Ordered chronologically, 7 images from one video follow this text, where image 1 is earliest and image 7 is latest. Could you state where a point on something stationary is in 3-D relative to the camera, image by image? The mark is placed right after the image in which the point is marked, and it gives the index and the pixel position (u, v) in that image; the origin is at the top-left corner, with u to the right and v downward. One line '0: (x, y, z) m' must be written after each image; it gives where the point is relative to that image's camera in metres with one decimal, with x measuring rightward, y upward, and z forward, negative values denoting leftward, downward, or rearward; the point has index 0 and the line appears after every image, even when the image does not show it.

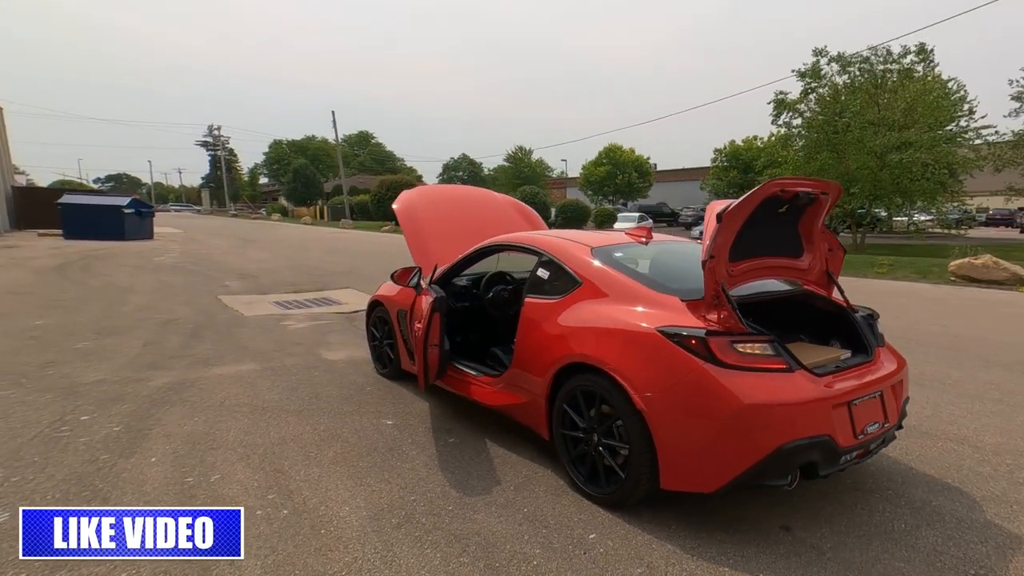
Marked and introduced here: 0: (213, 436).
0: (-2.0, -1.0, +3.8) m
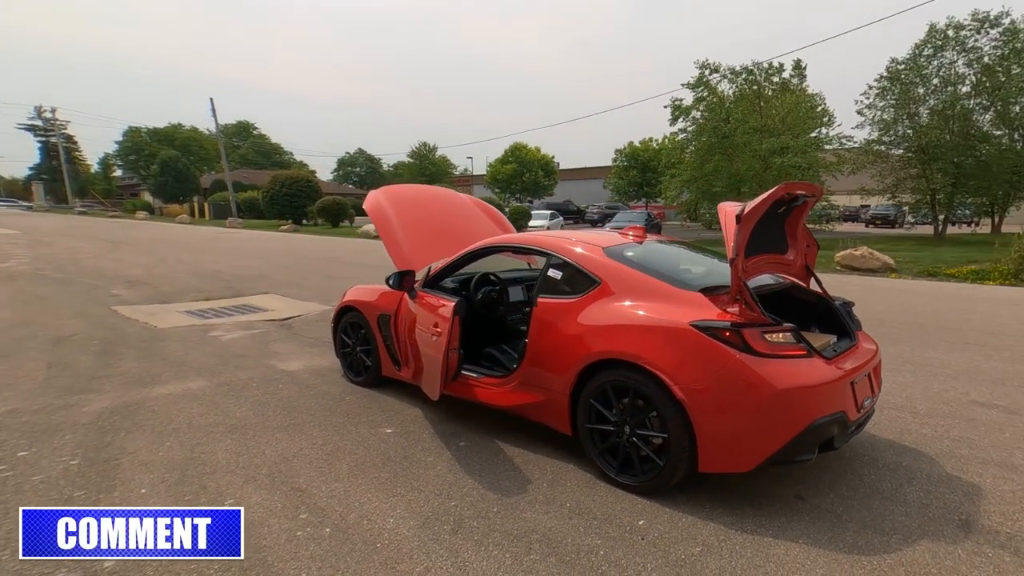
0: (-1.9, -1.1, +3.5) m
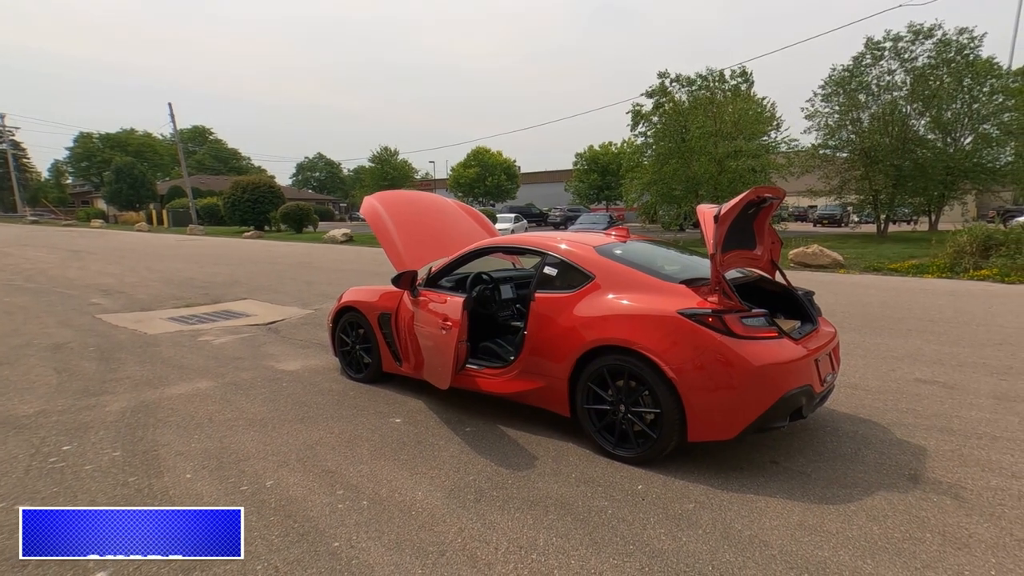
0: (-1.9, -1.1, +3.7) m
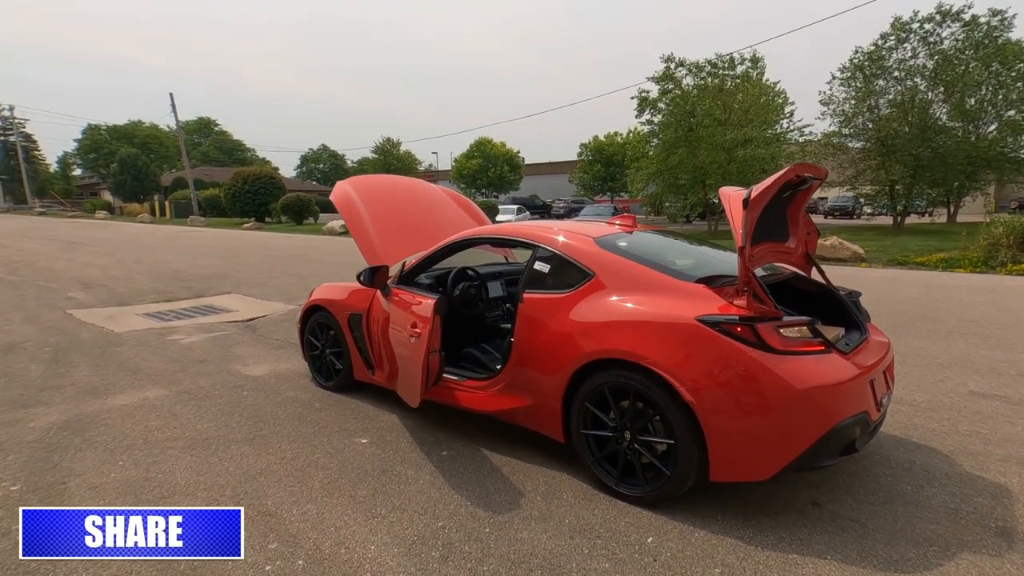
0: (-2.0, -1.1, +3.1) m
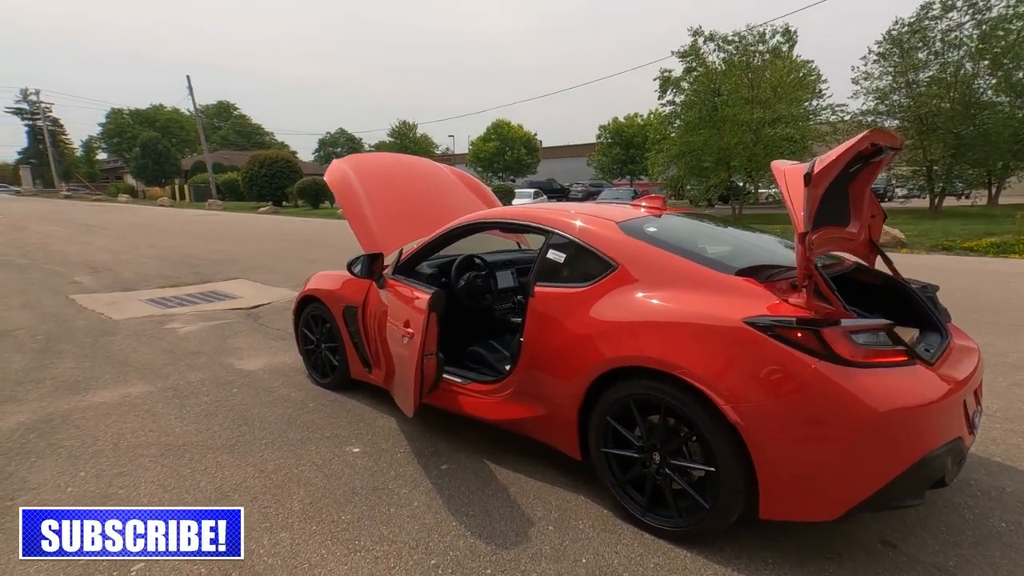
0: (-2.0, -1.0, +2.7) m
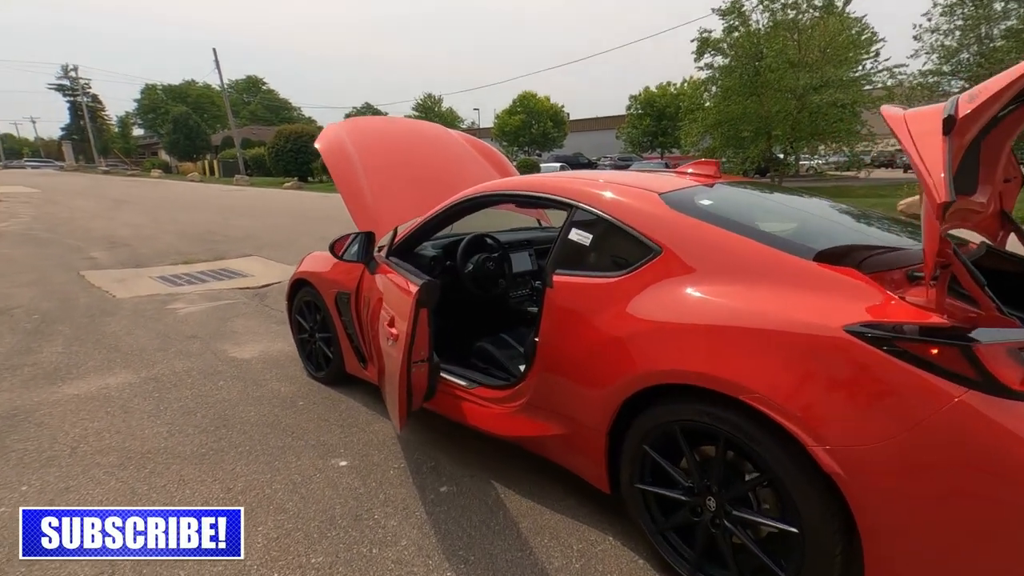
0: (-1.9, -1.0, +2.3) m
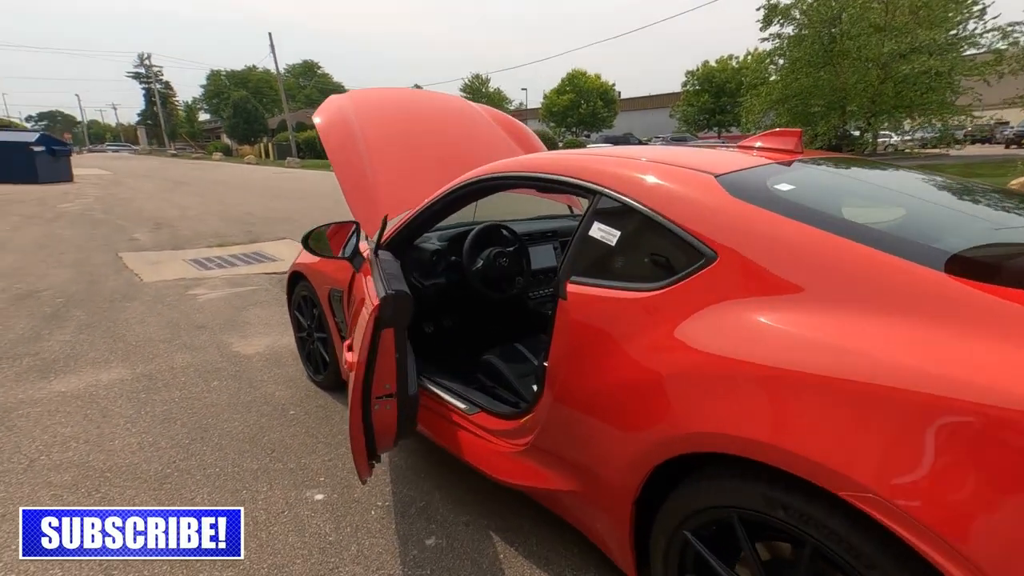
0: (-1.9, -1.0, +2.0) m
